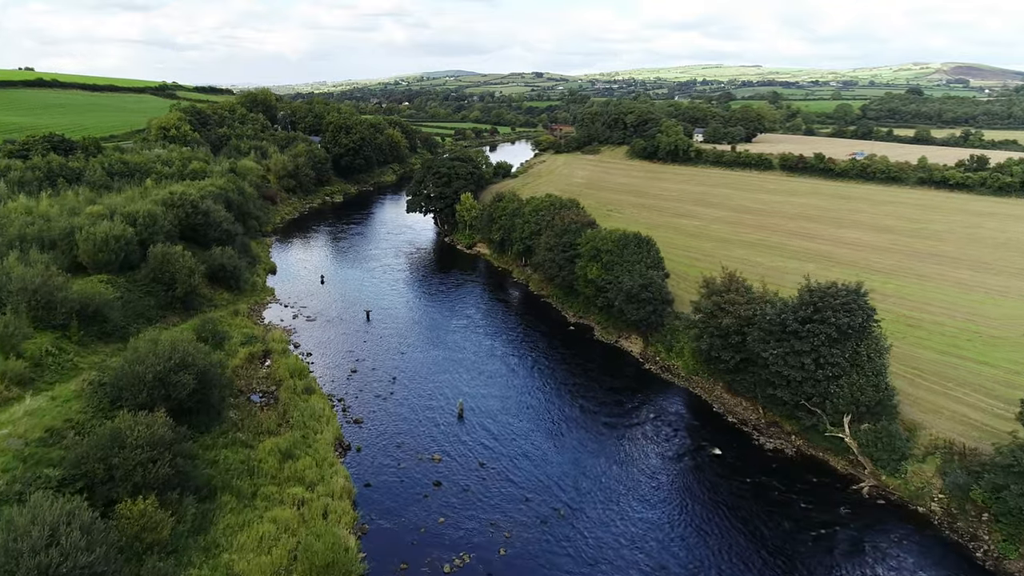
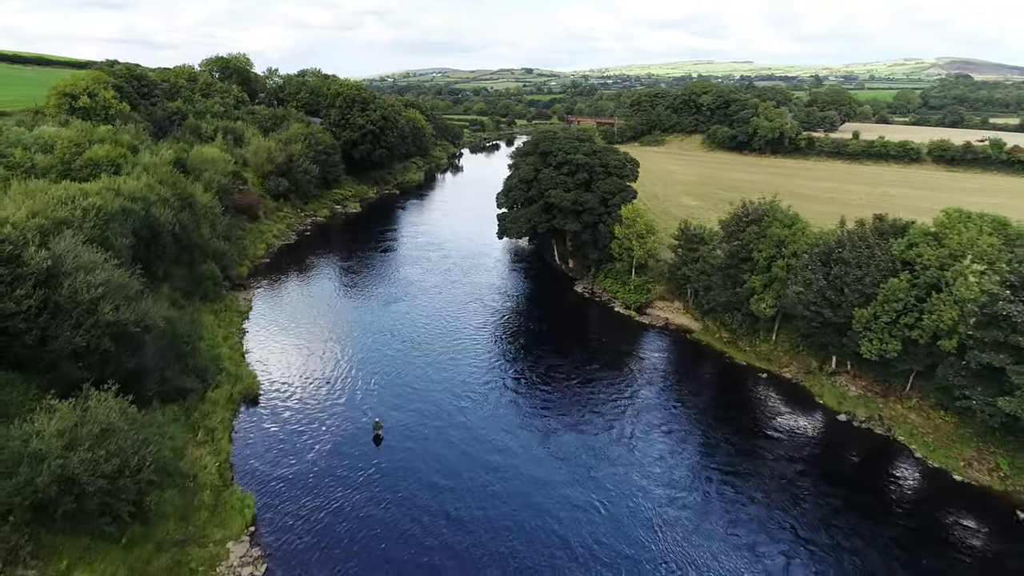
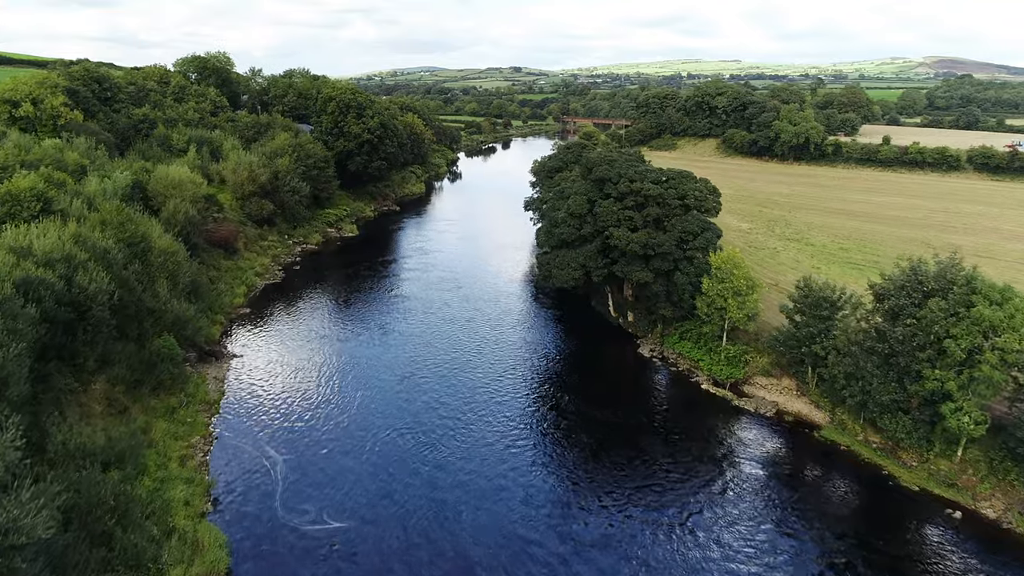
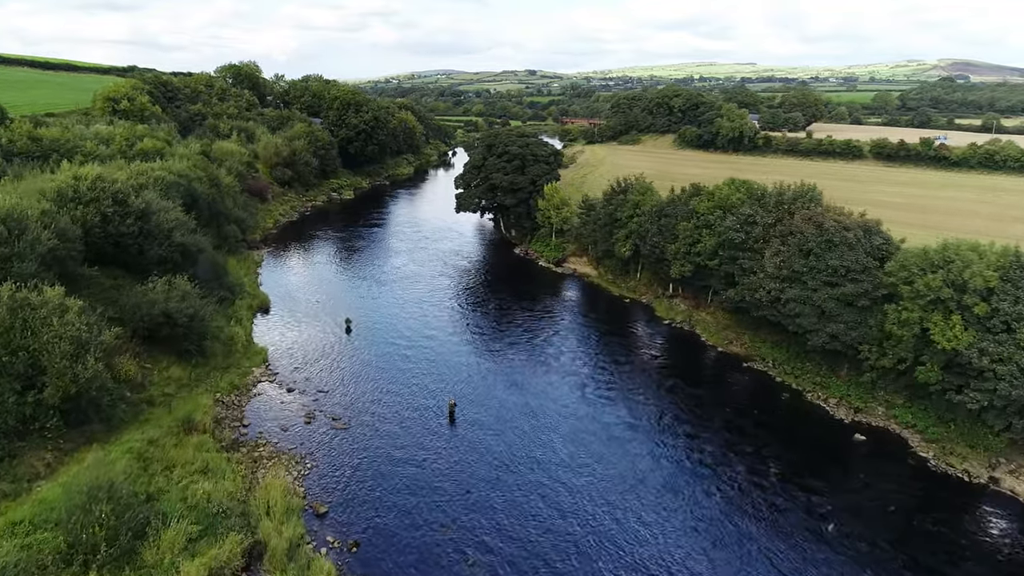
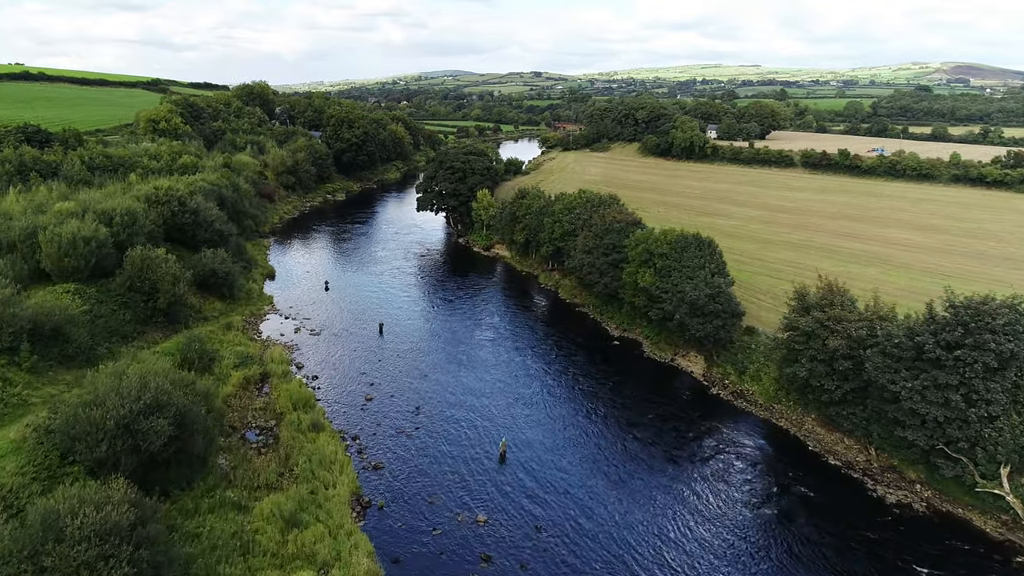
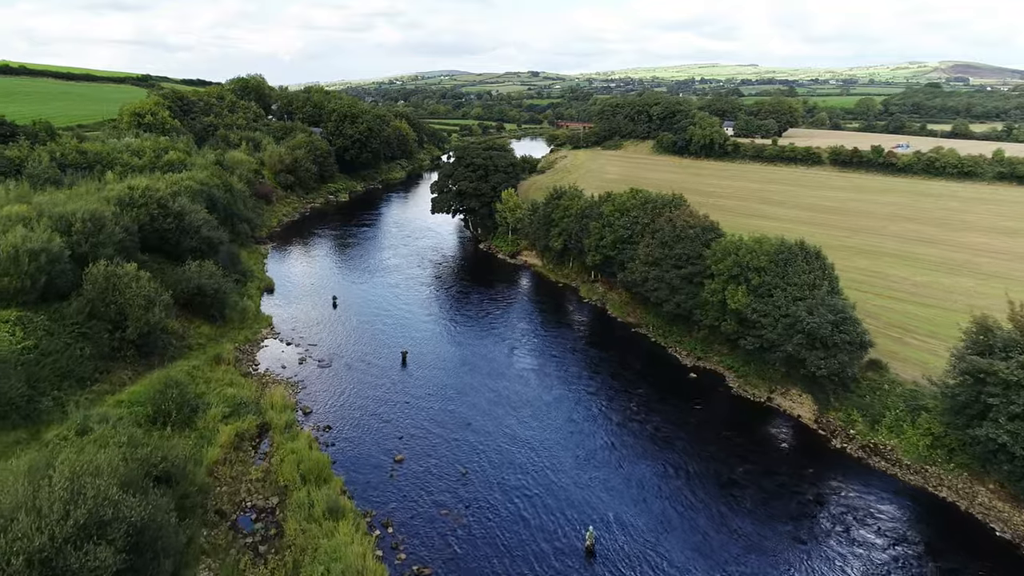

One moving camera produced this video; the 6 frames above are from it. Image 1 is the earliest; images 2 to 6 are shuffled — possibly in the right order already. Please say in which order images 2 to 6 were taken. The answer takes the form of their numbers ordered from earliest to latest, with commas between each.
5, 6, 4, 2, 3
